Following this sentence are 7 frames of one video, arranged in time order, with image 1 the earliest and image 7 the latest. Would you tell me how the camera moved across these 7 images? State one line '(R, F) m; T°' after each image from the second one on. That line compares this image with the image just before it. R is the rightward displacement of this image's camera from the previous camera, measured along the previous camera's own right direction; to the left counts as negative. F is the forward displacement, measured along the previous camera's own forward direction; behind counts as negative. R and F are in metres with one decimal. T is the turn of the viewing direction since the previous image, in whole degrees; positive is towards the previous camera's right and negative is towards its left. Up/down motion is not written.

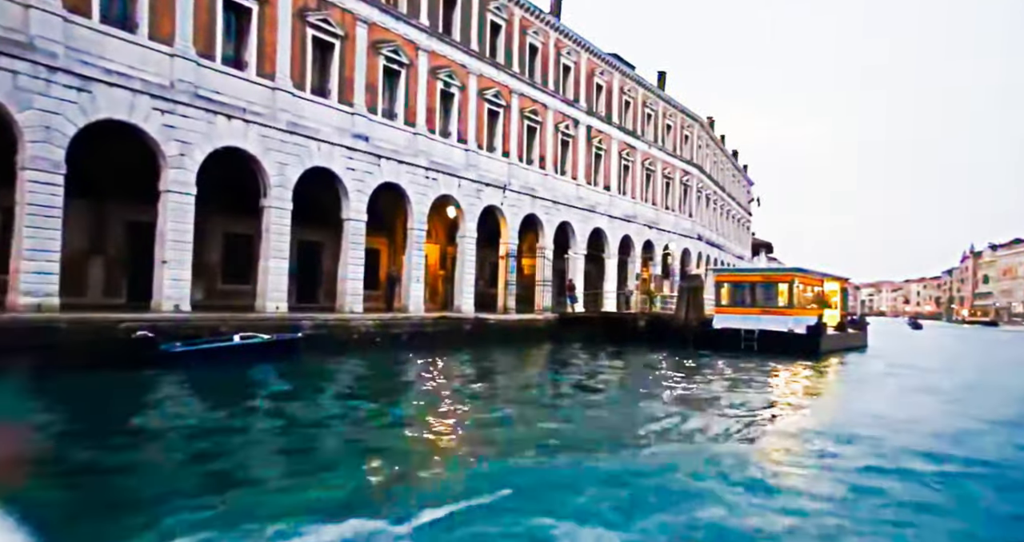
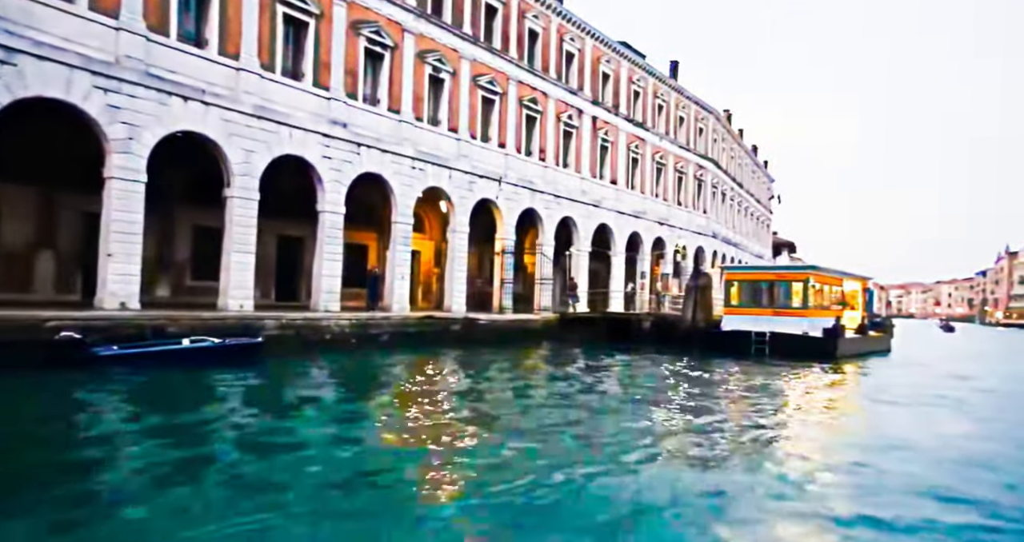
(+0.9, +1.5) m; -2°
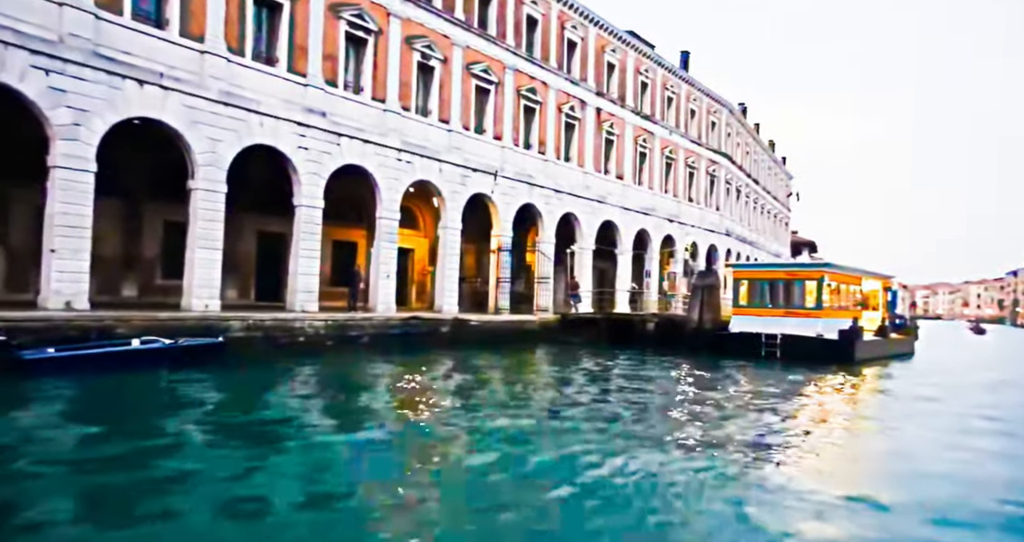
(+0.8, +1.3) m; -2°
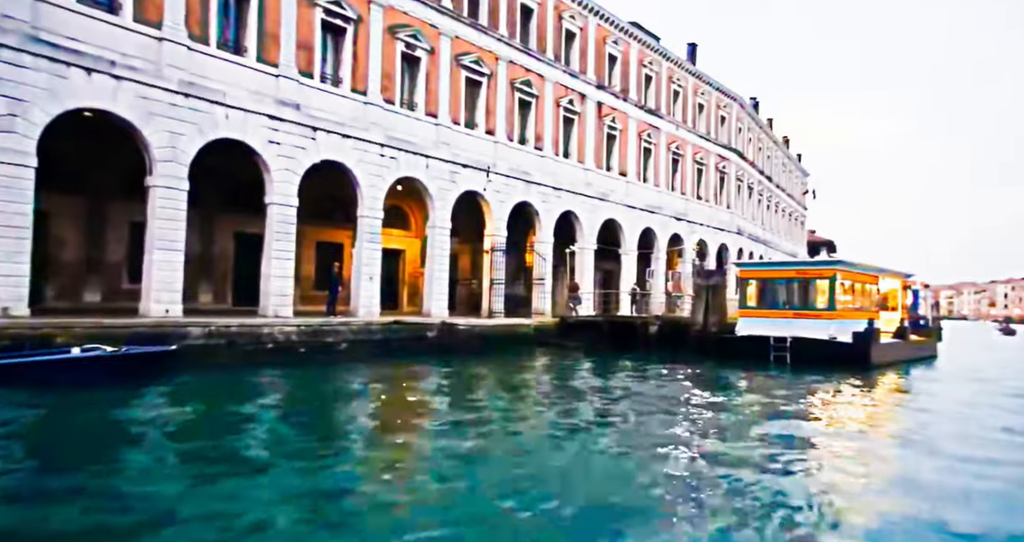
(+0.7, +1.2) m; -1°
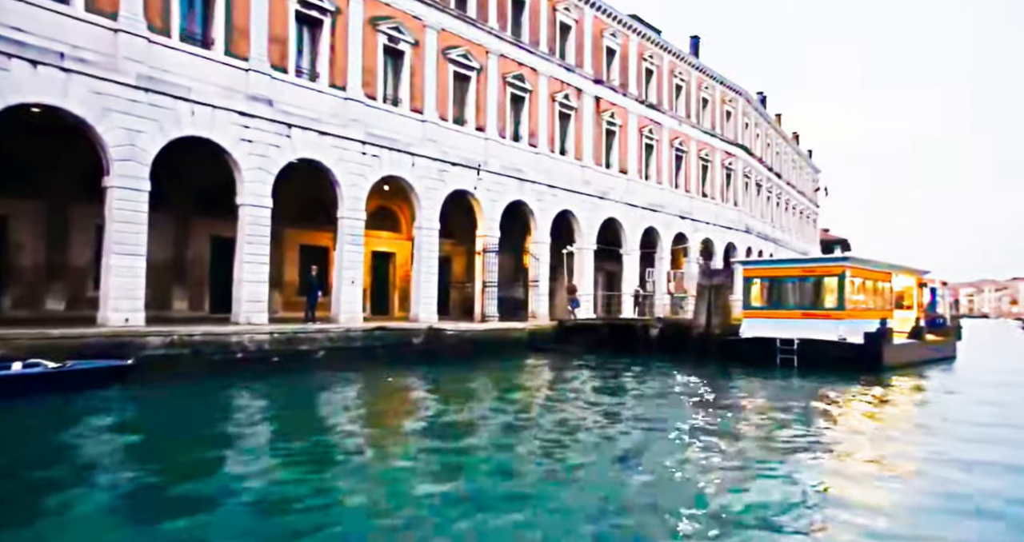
(+0.6, +1.0) m; -1°
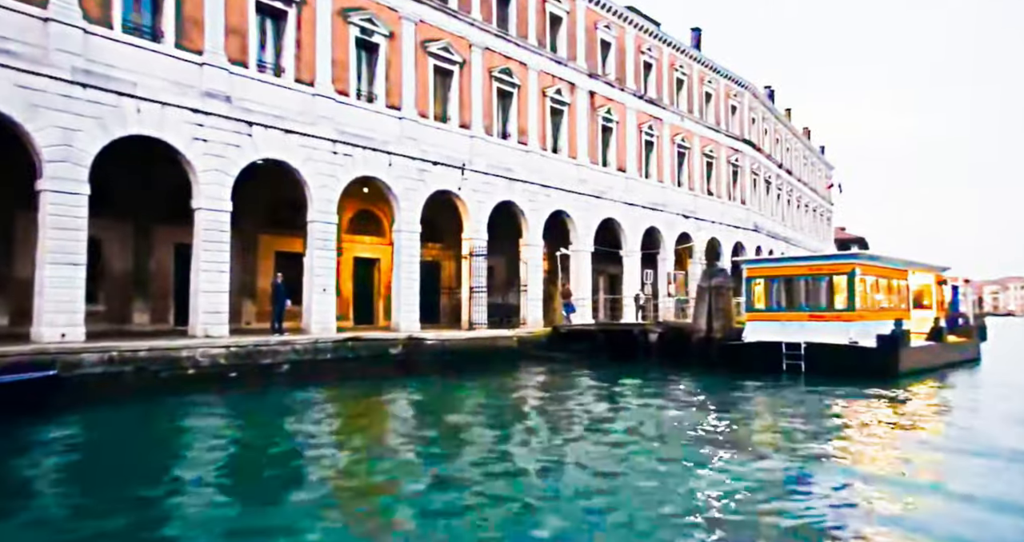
(+0.8, +1.3) m; -1°
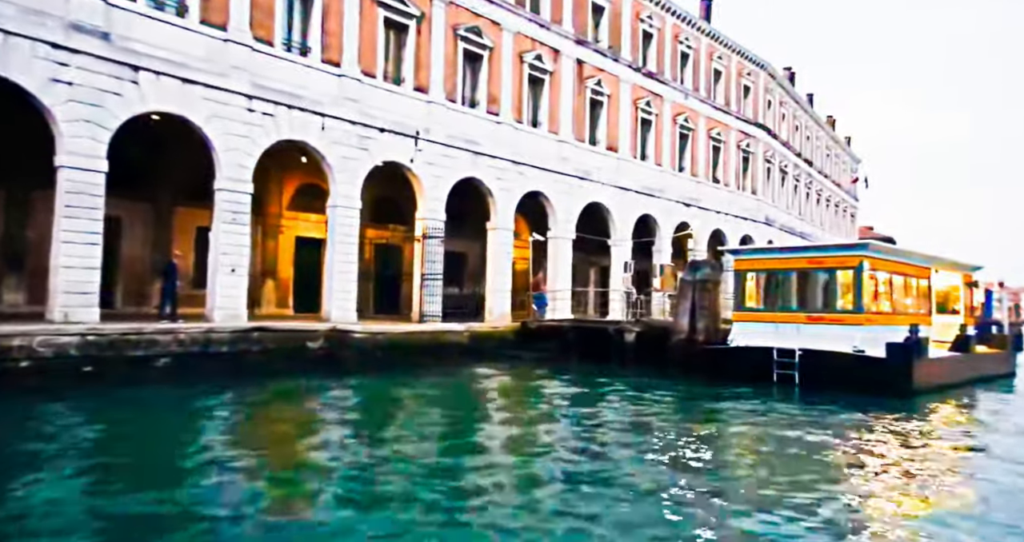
(+1.7, +2.7) m; -2°
